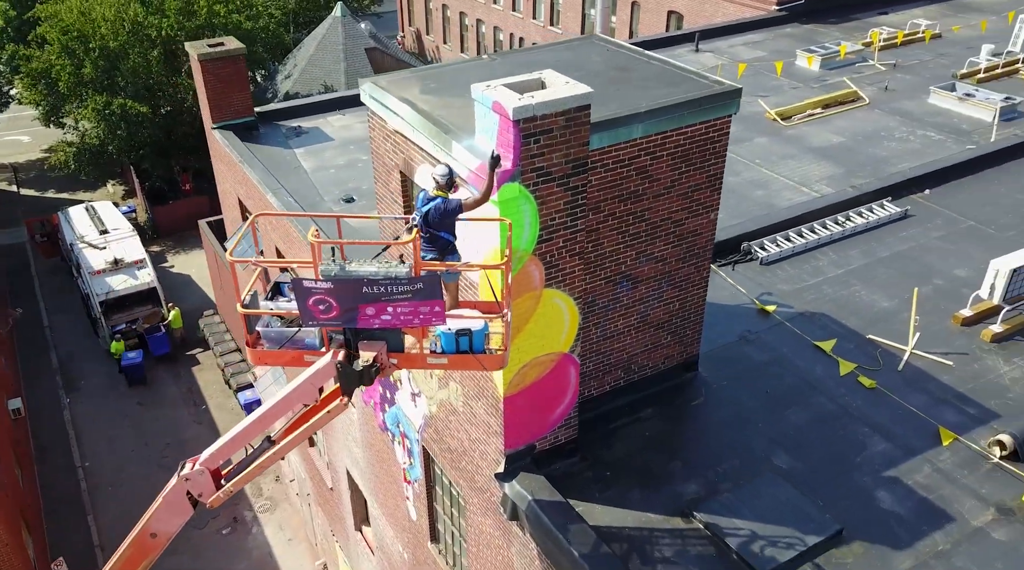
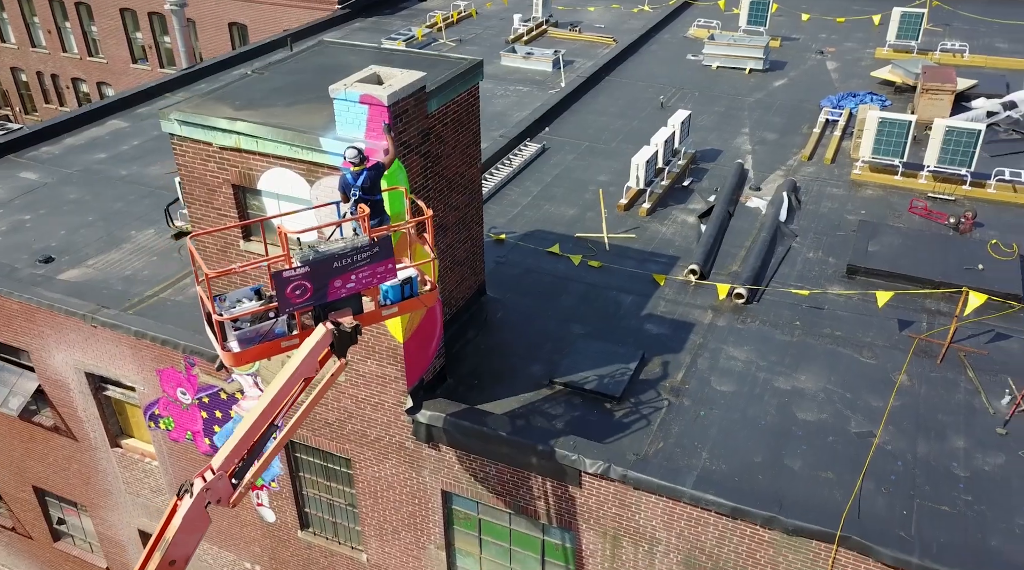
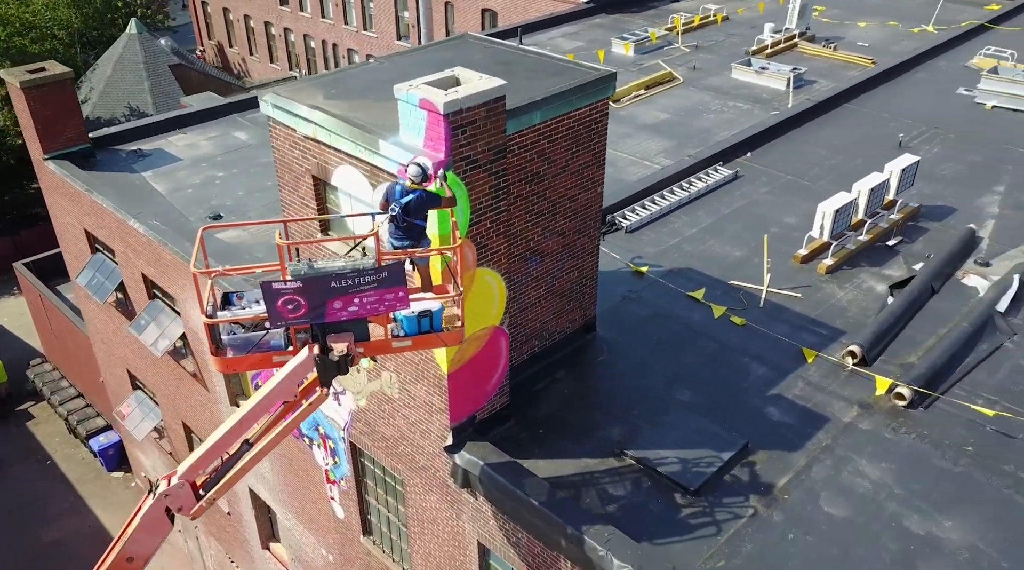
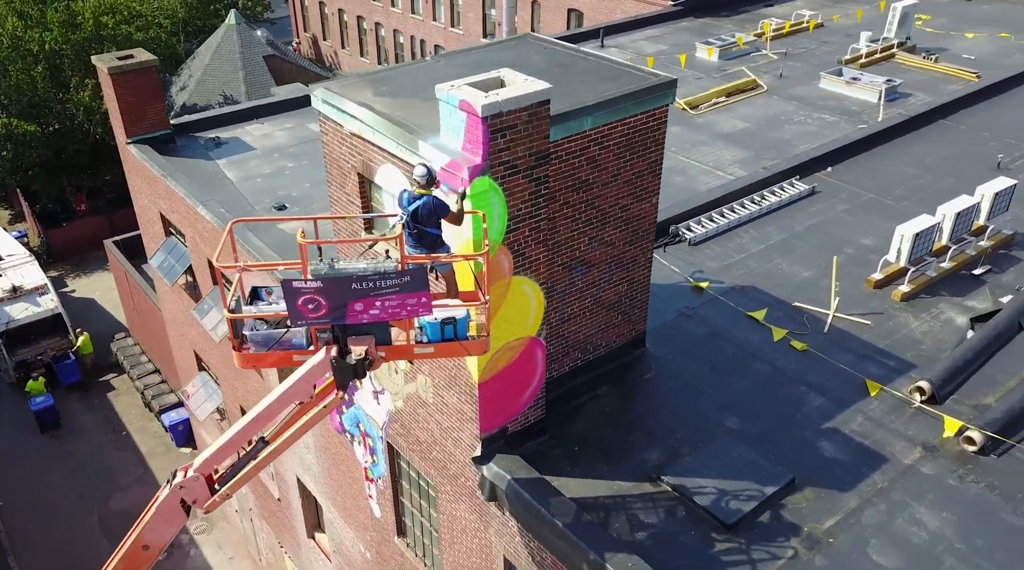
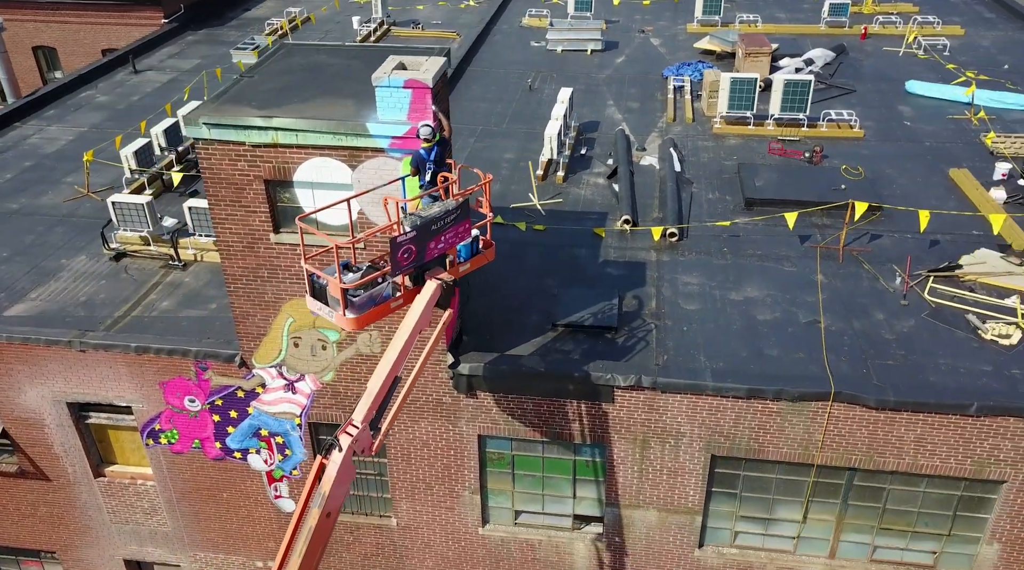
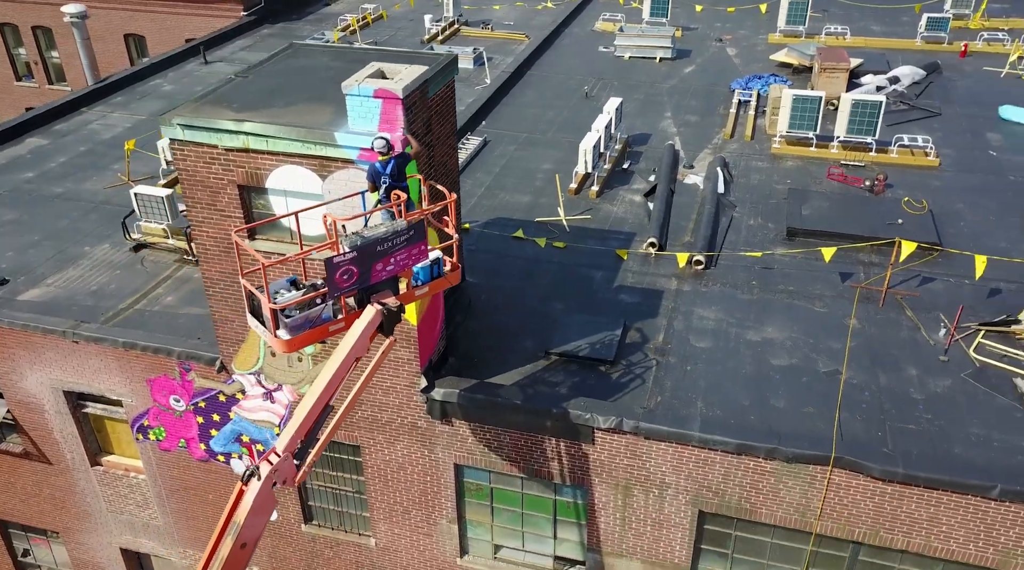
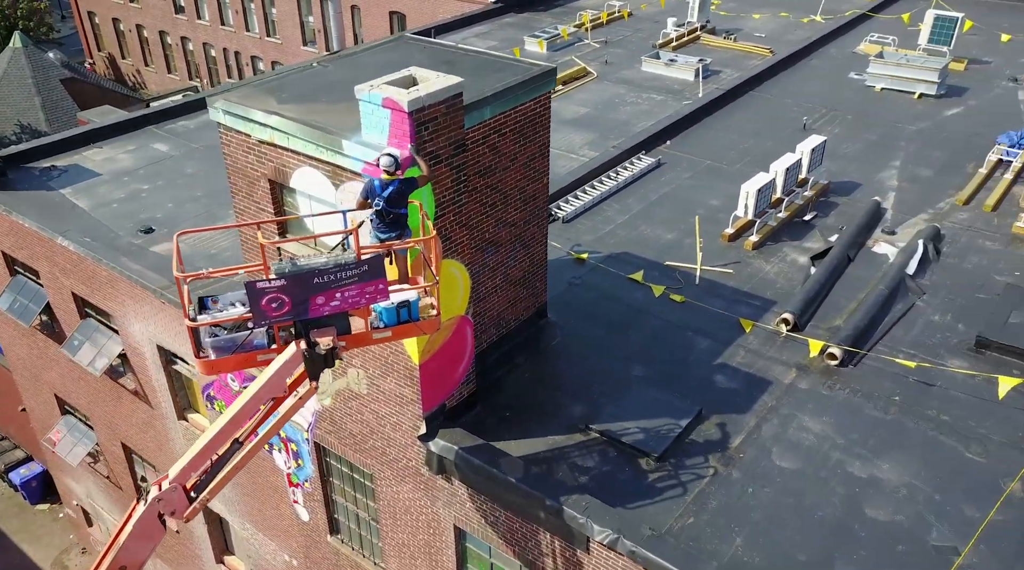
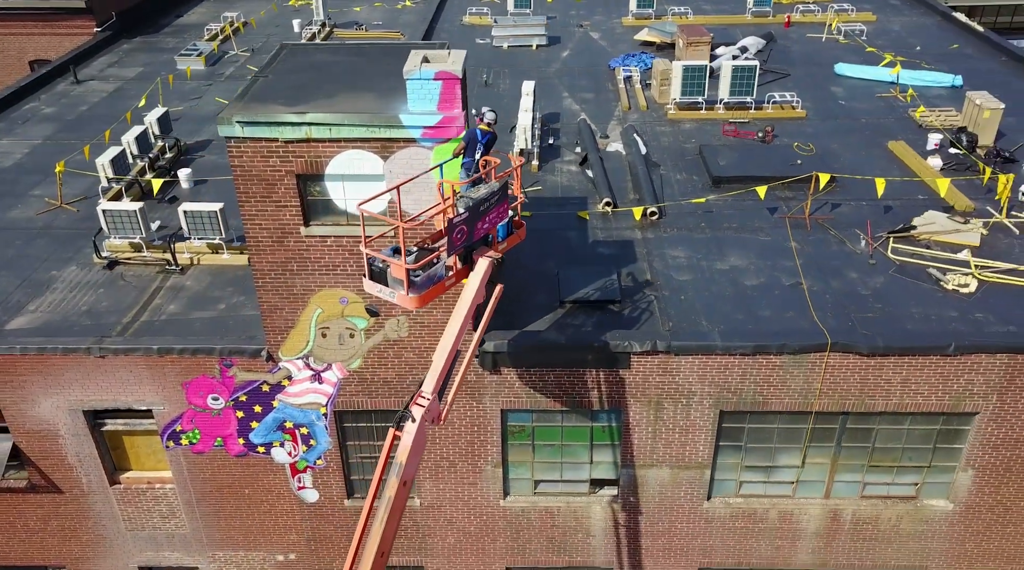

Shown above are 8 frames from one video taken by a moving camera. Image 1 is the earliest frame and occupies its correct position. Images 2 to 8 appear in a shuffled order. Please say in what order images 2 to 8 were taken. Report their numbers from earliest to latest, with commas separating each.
4, 3, 7, 2, 6, 5, 8
